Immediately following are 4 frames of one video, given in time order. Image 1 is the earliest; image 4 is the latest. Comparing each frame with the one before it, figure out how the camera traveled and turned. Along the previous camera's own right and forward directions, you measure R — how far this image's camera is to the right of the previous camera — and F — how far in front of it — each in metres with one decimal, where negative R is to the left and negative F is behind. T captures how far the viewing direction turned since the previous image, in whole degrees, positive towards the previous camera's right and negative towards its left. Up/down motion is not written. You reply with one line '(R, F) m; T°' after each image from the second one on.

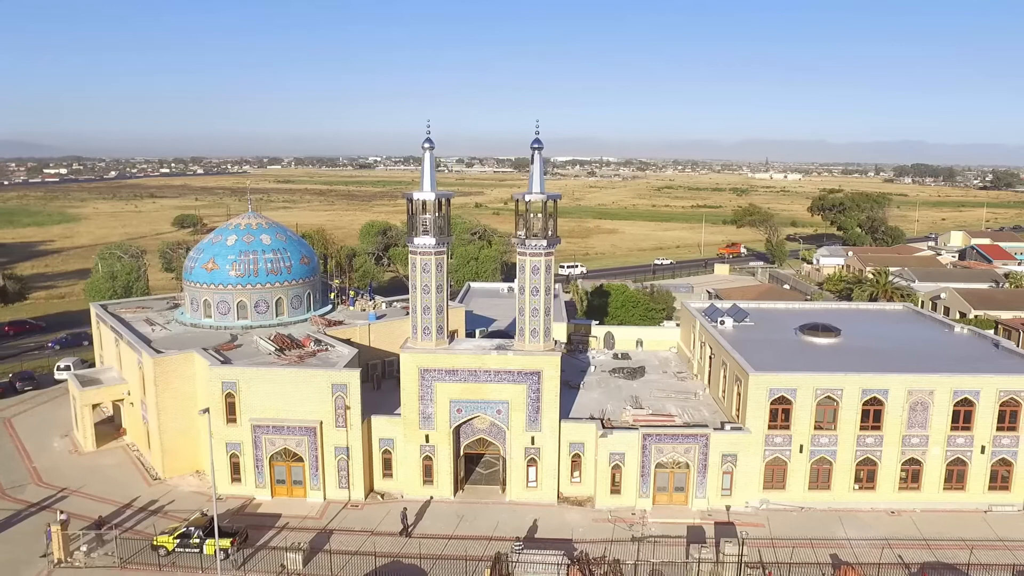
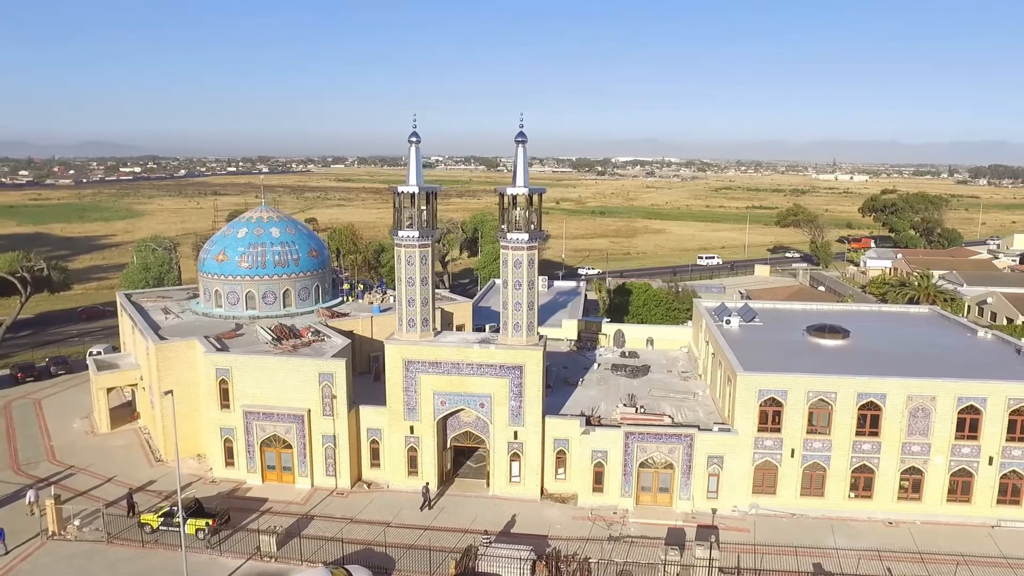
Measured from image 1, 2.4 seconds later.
(+2.3, +0.2) m; -5°
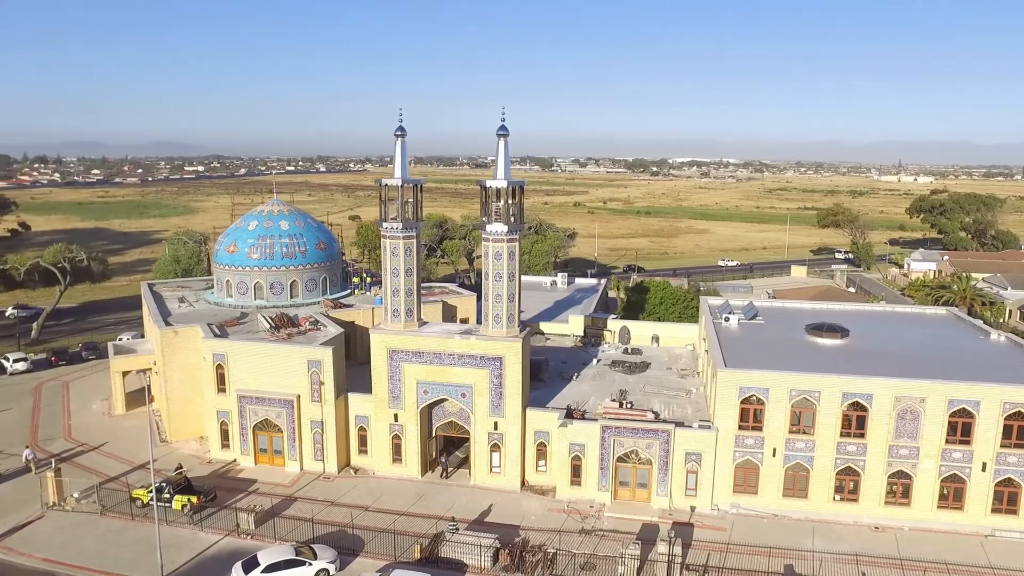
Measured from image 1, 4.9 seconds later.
(+2.3, -0.1) m; -5°
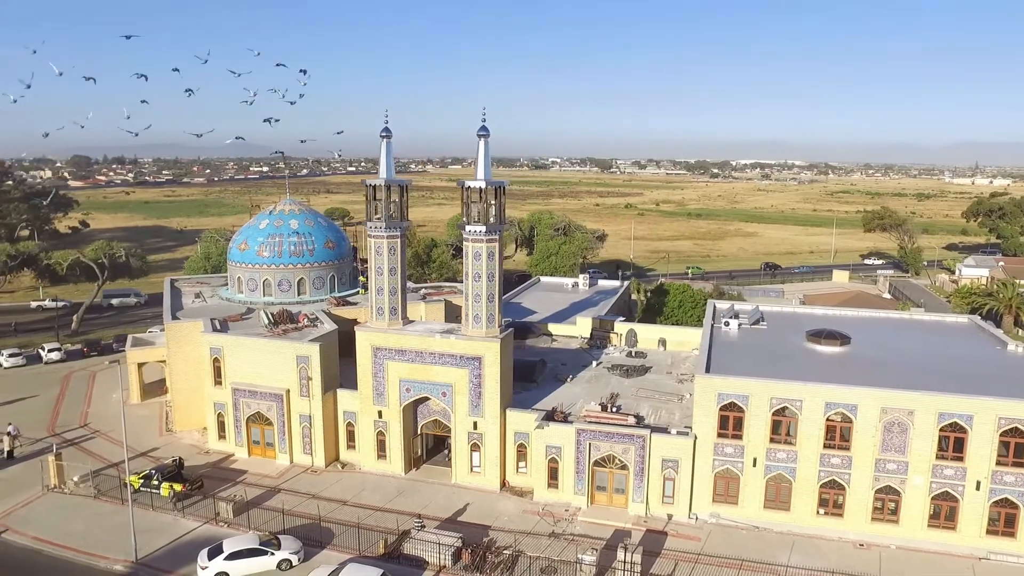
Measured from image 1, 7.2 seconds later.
(+2.4, +0.1) m; -5°
